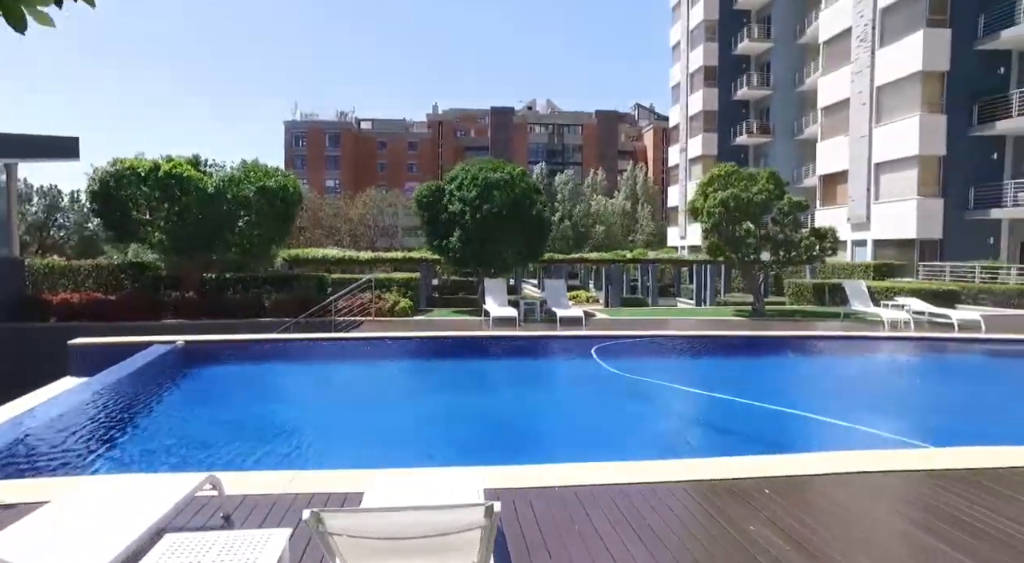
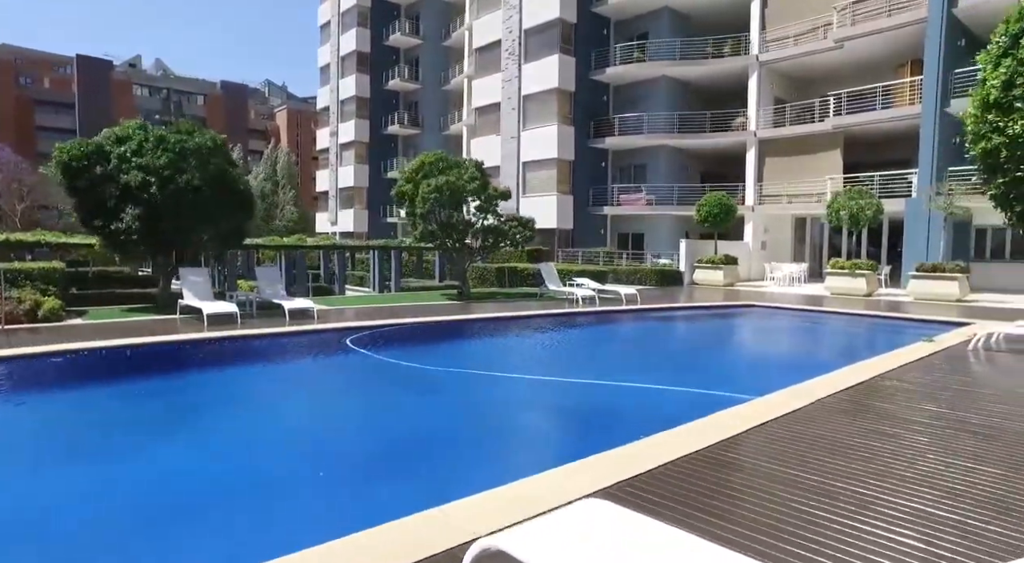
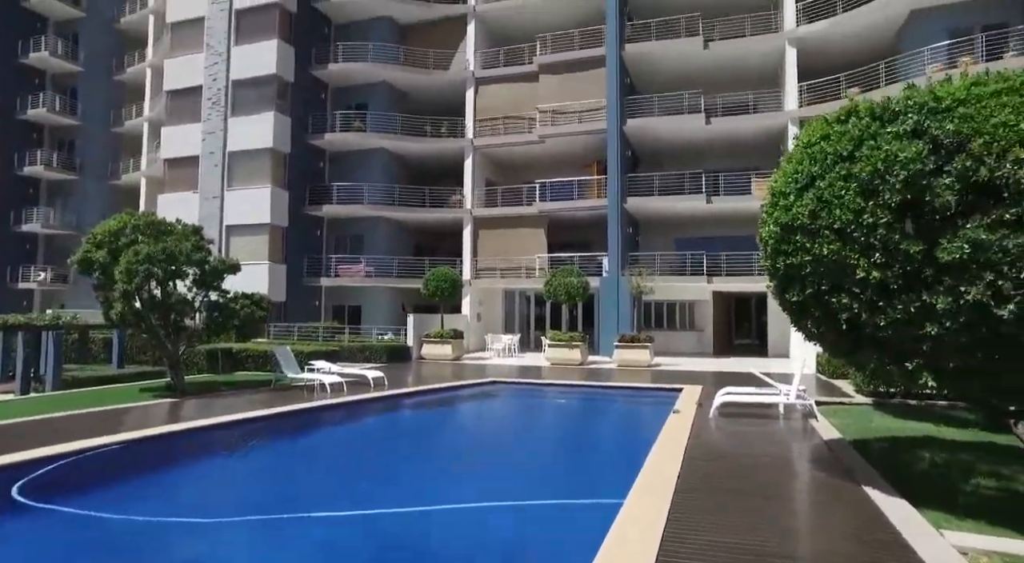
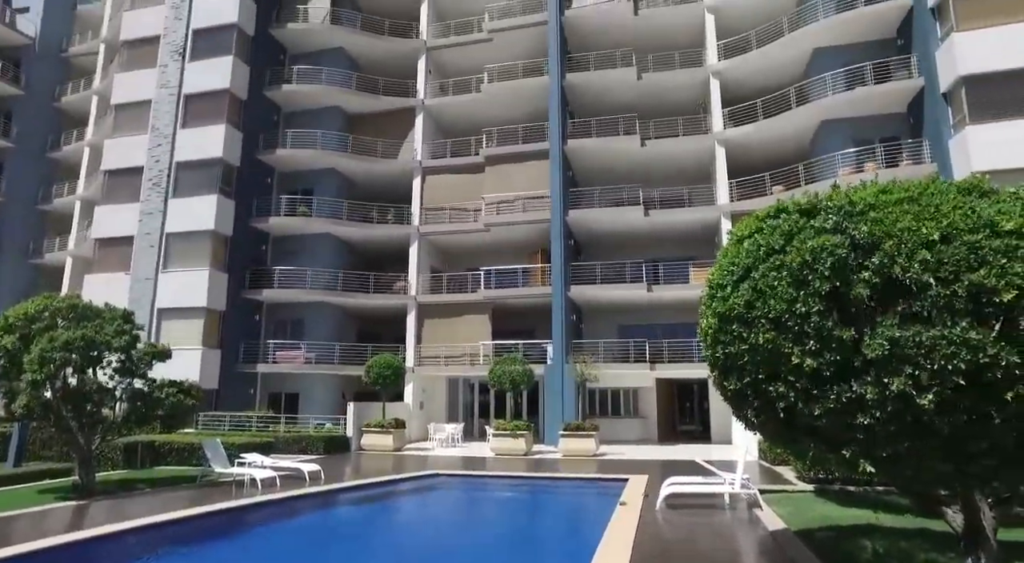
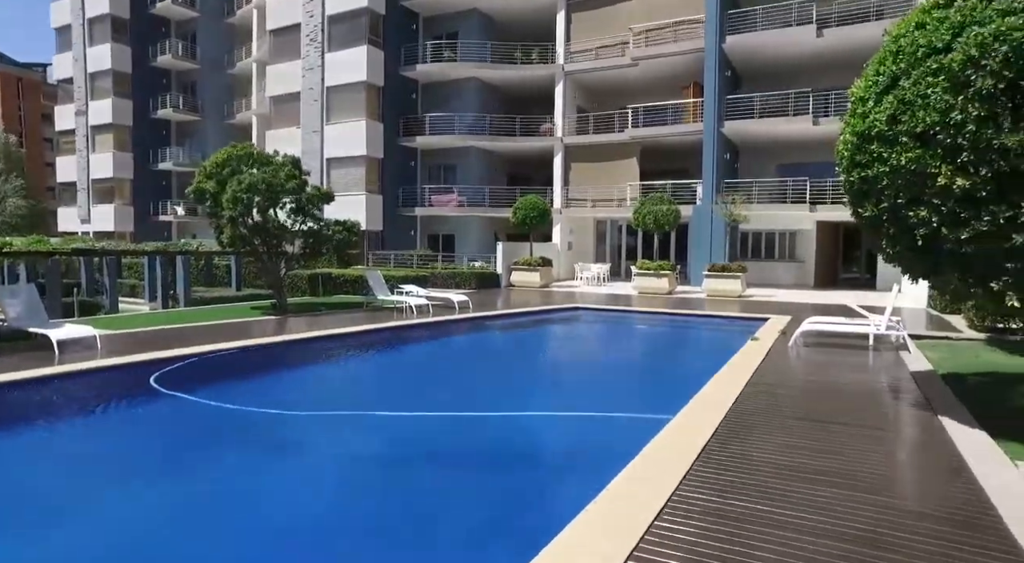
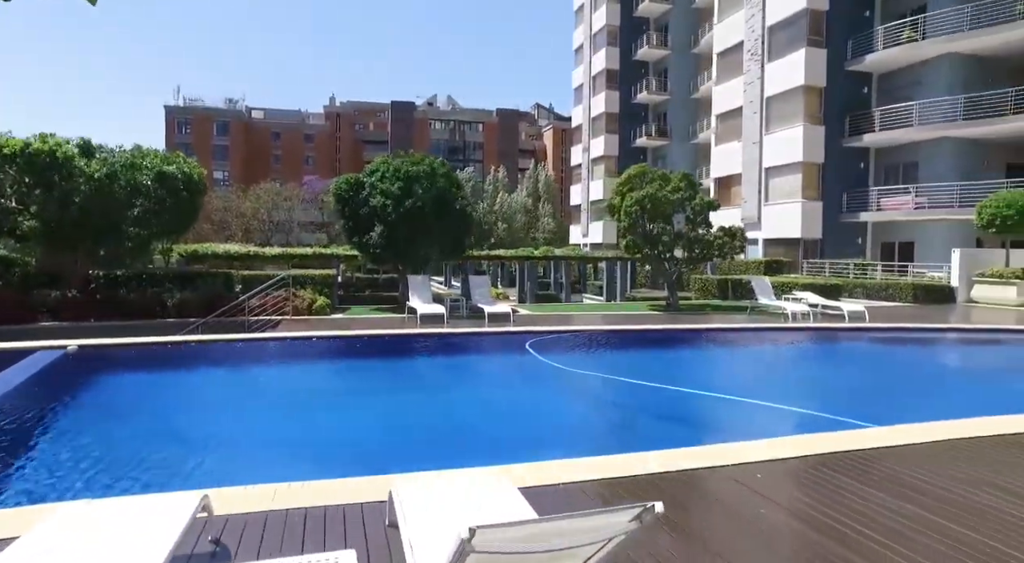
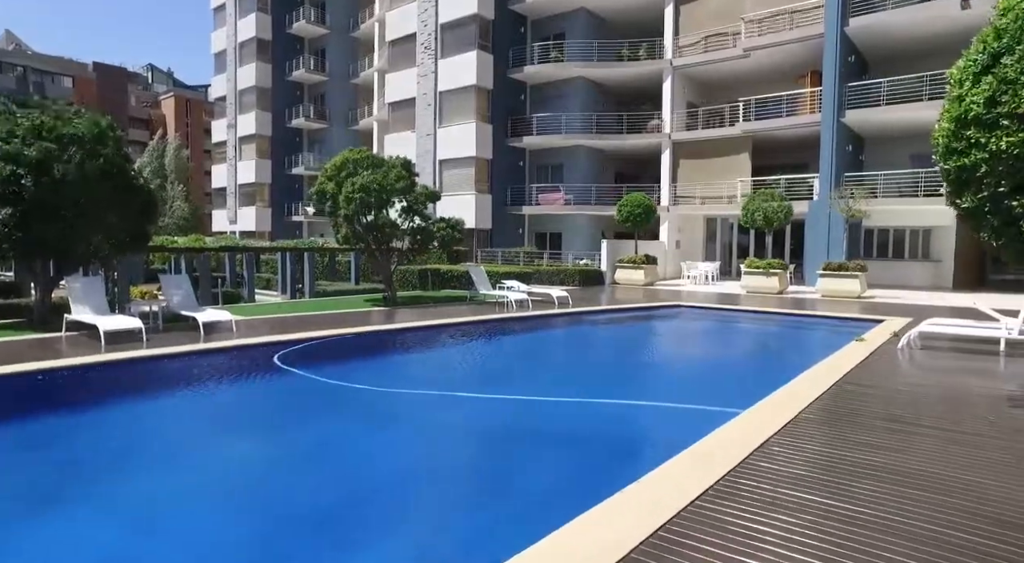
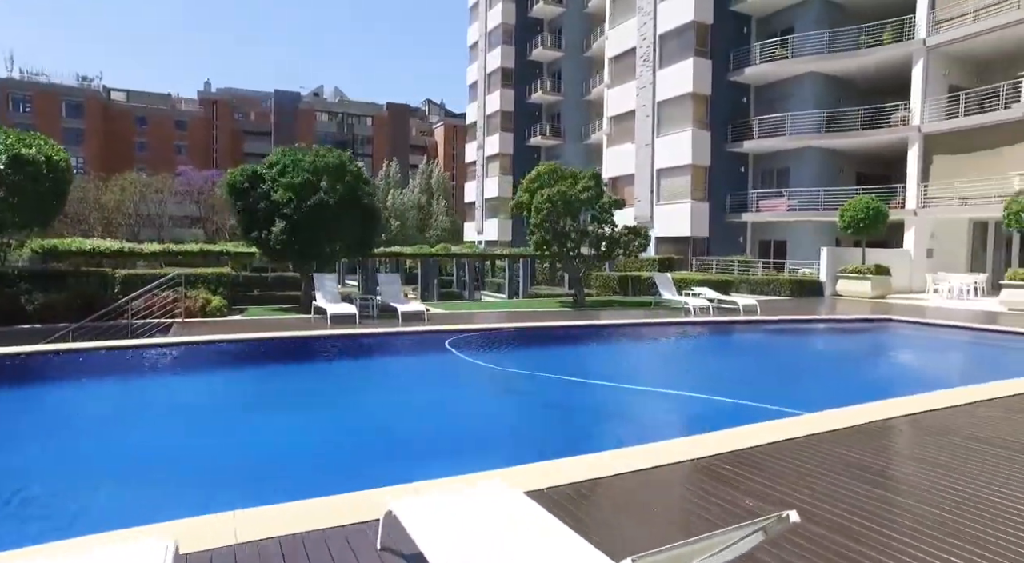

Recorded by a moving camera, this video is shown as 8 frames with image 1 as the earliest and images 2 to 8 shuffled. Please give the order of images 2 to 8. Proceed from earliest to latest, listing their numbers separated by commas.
6, 8, 2, 7, 5, 3, 4
